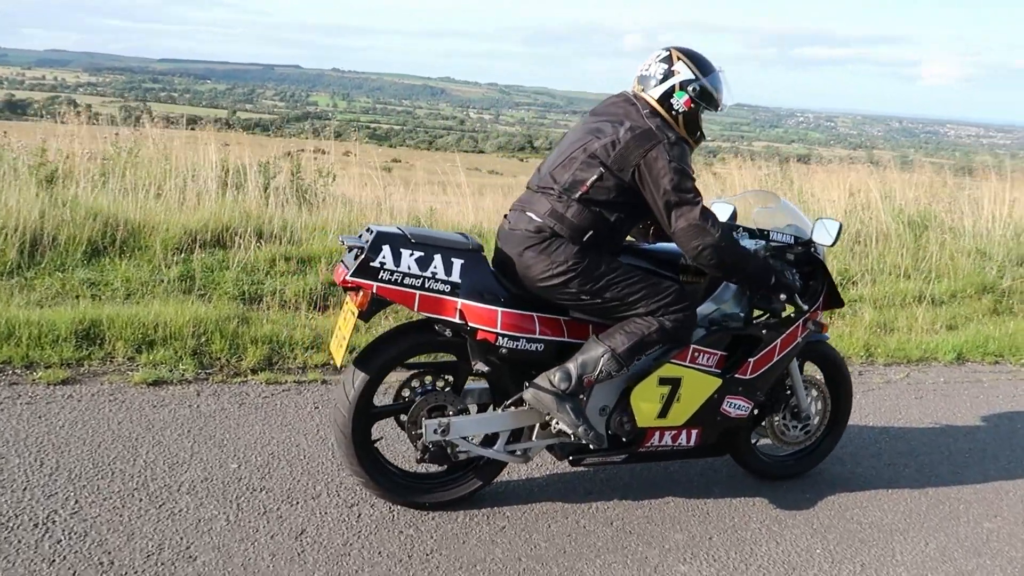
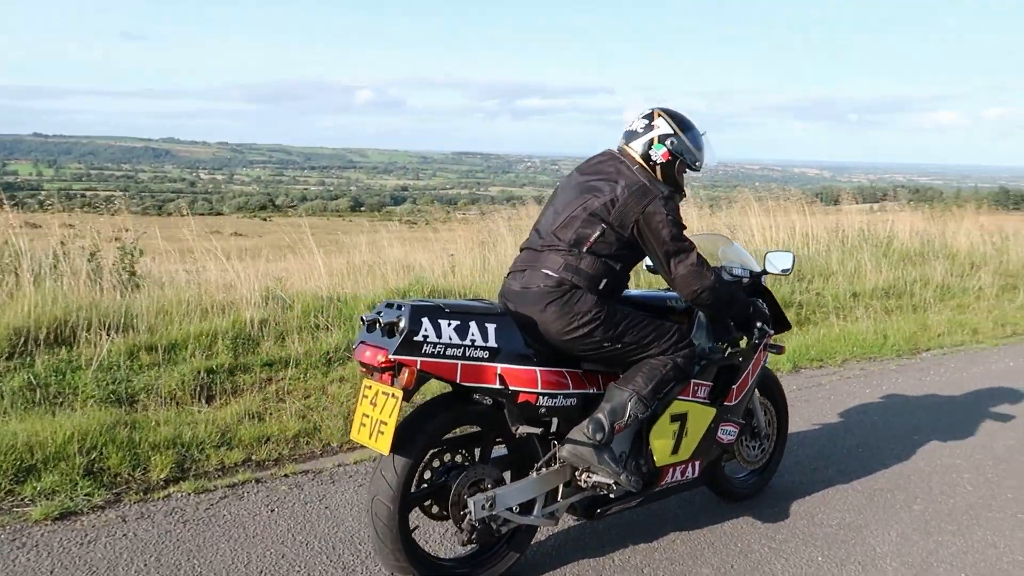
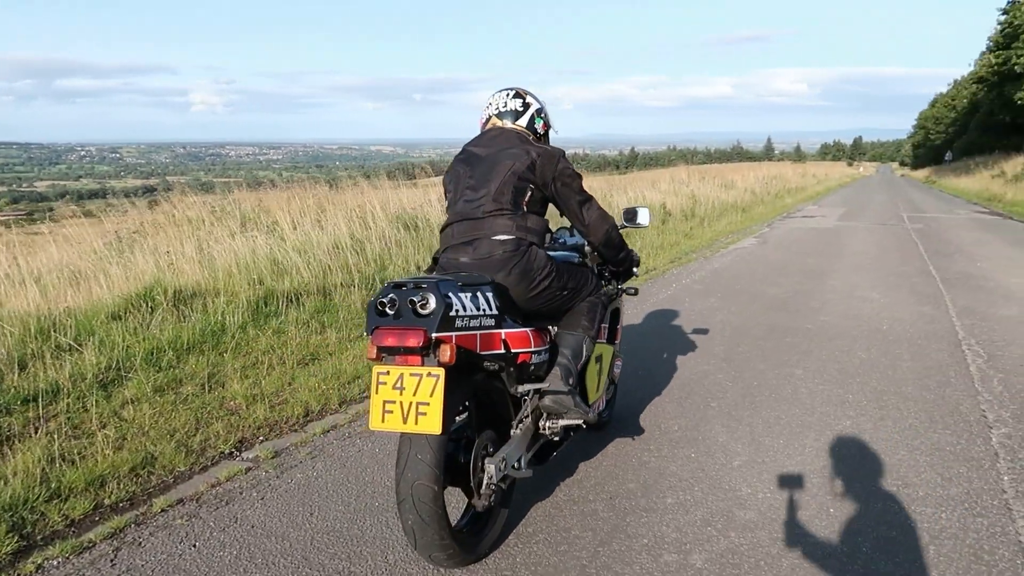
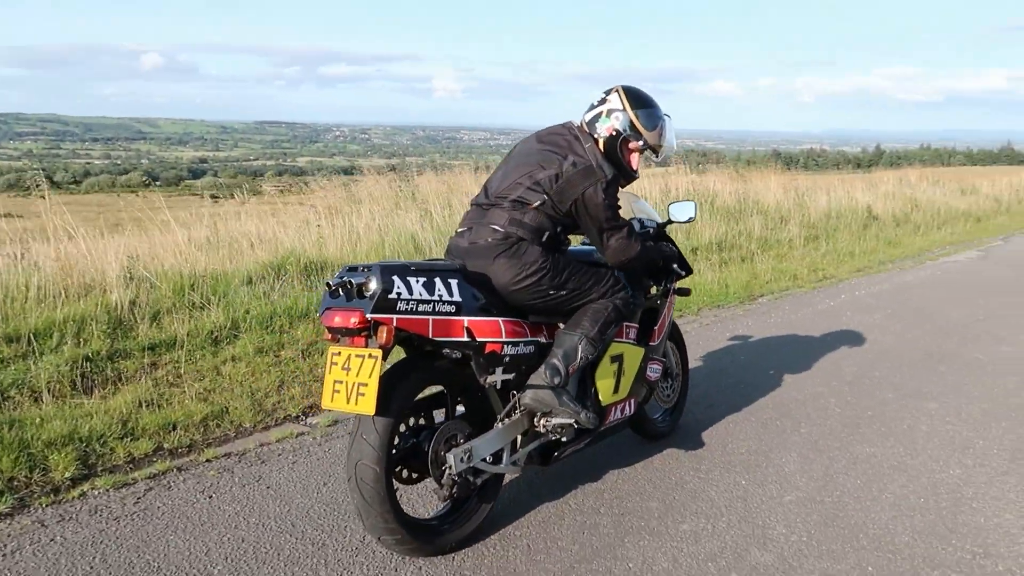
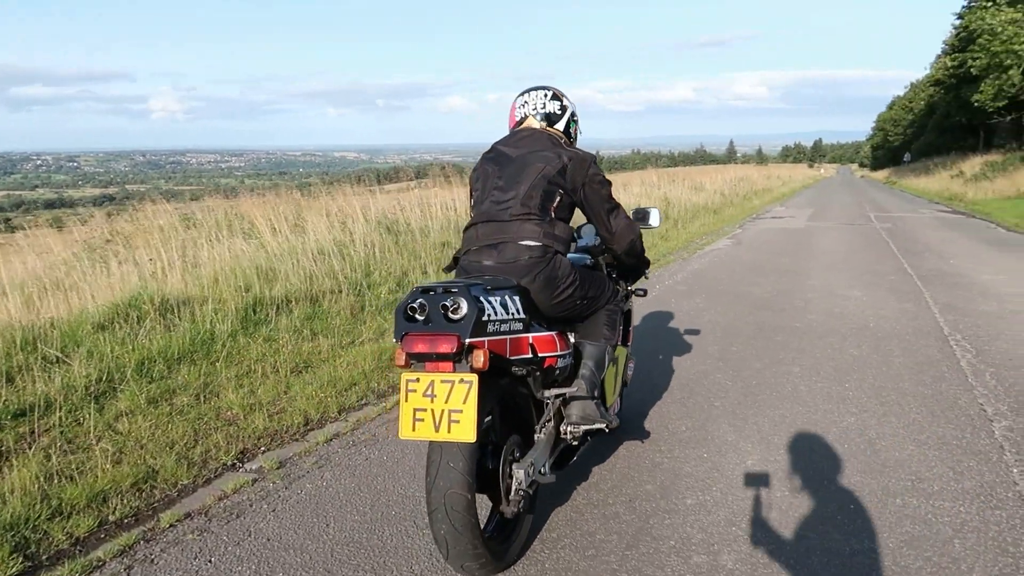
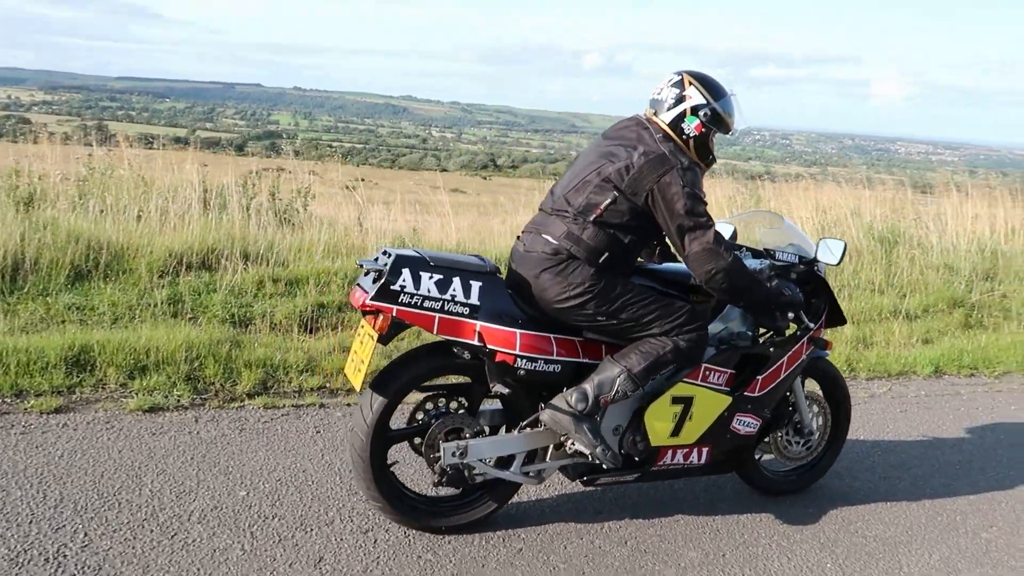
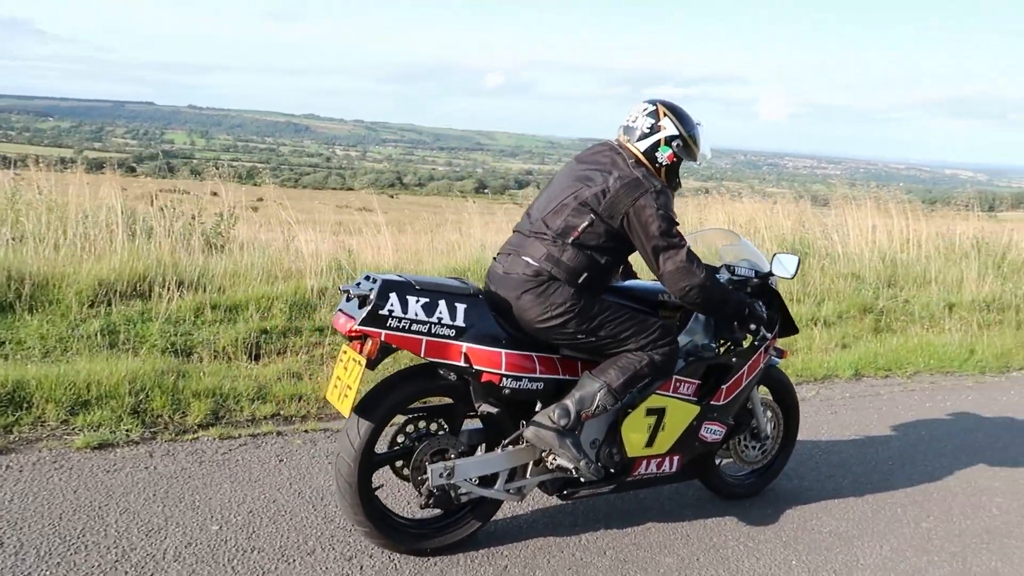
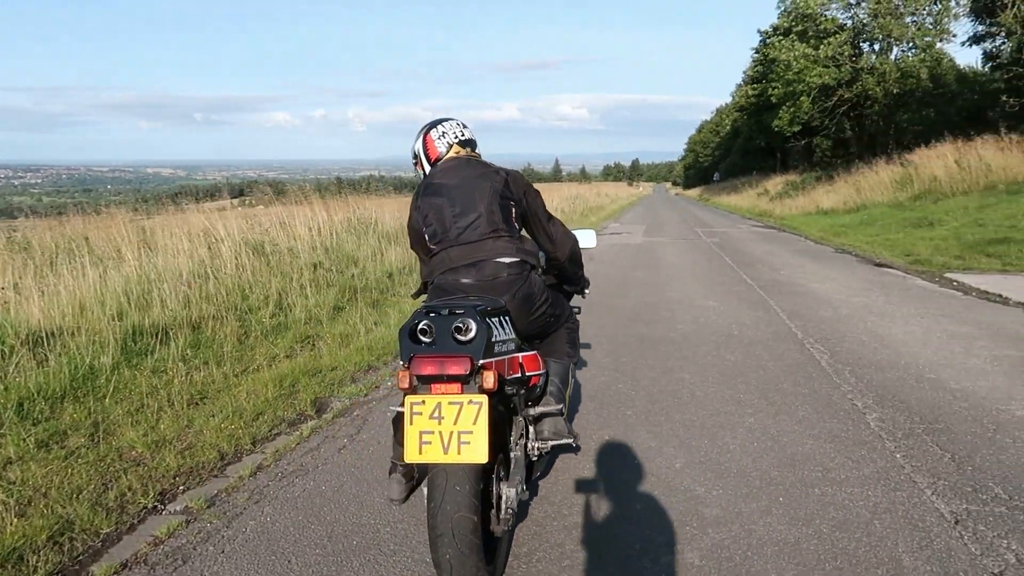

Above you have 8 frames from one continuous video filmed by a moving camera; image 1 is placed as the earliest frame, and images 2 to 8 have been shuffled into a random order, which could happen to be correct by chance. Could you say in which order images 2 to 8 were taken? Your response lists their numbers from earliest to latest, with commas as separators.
6, 7, 2, 4, 3, 5, 8
